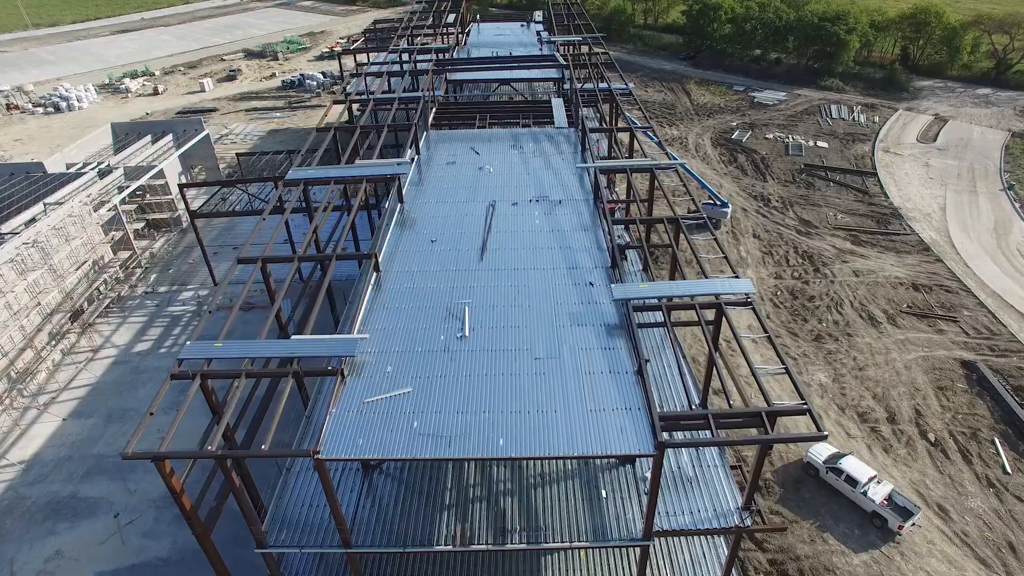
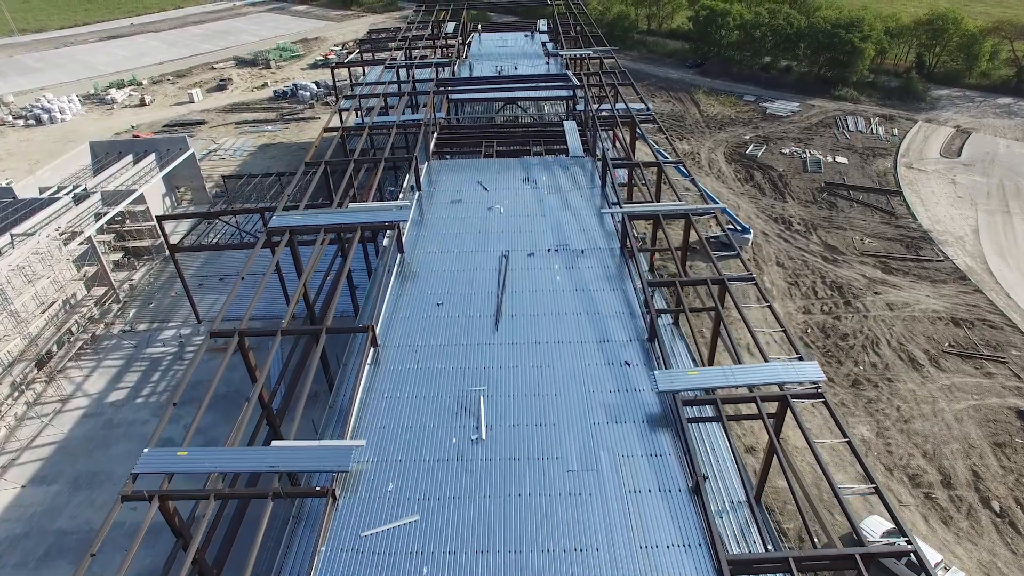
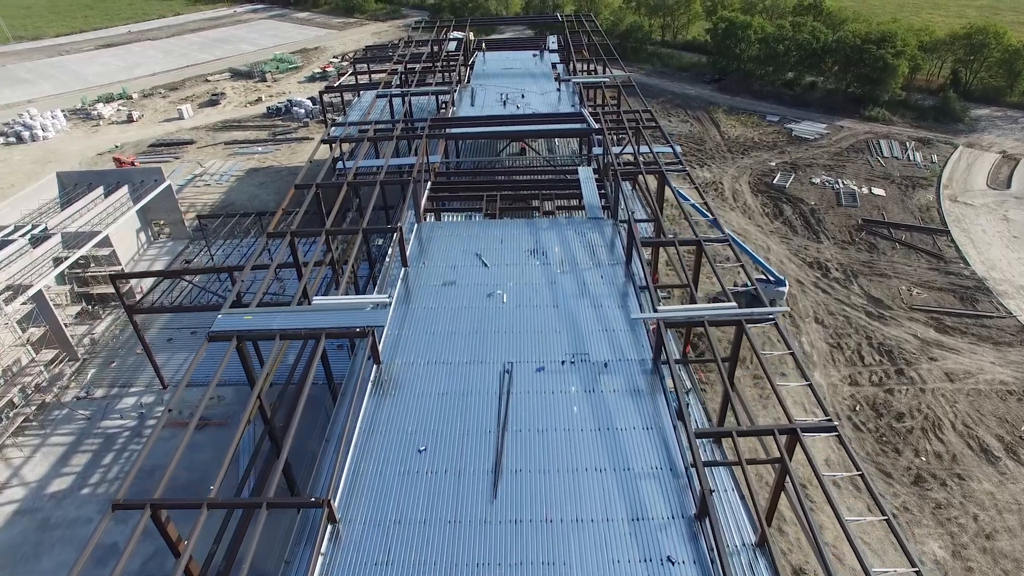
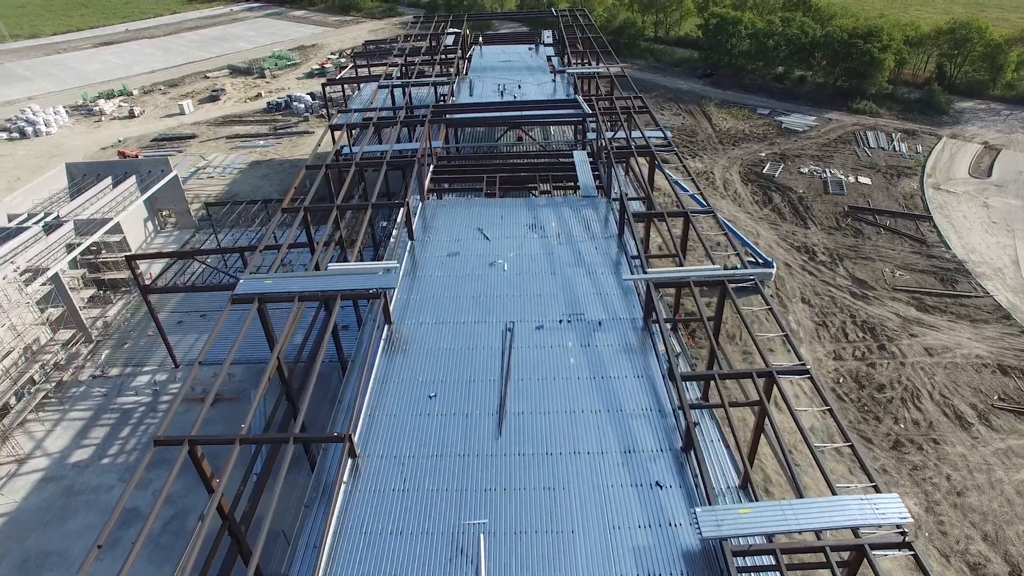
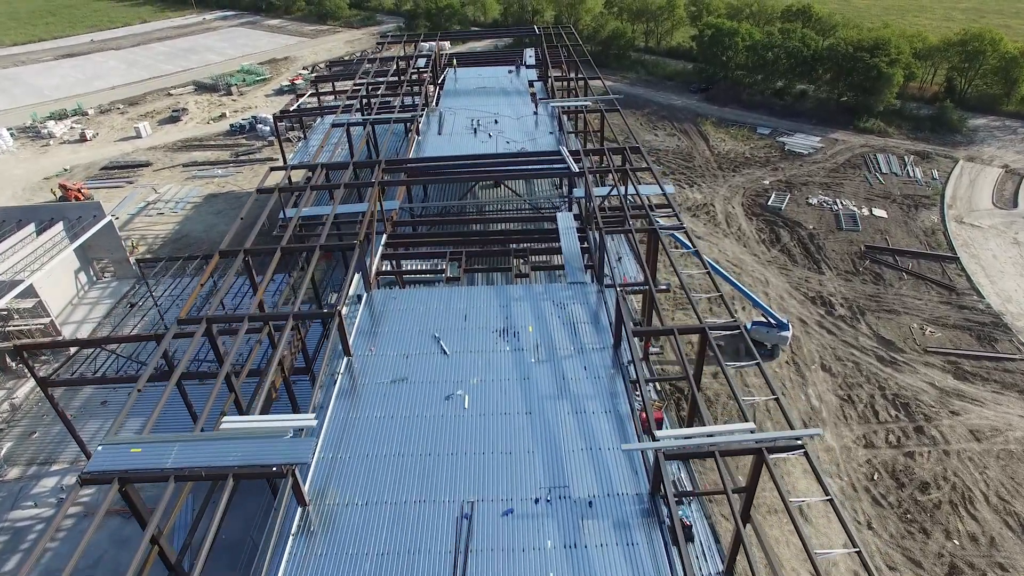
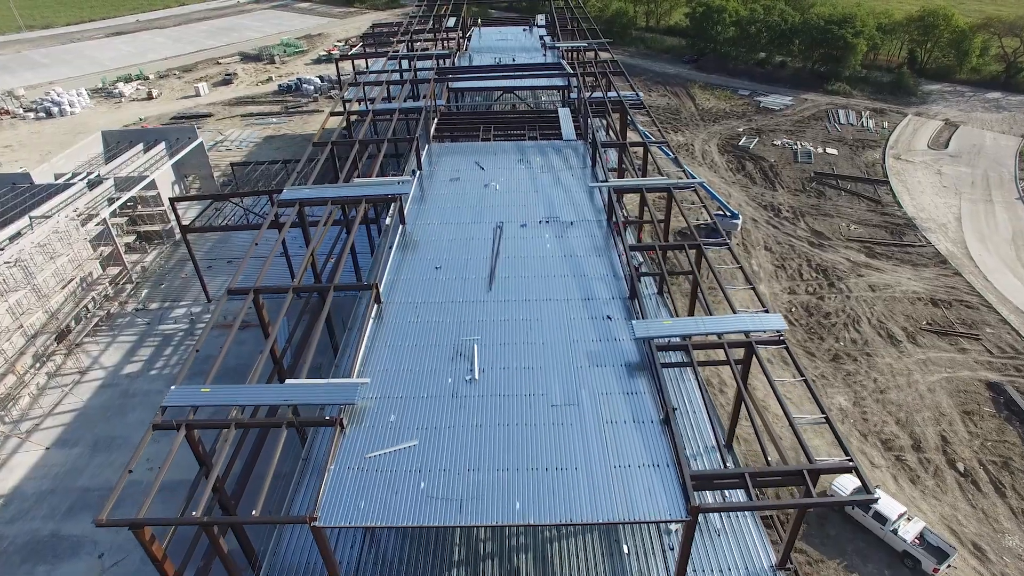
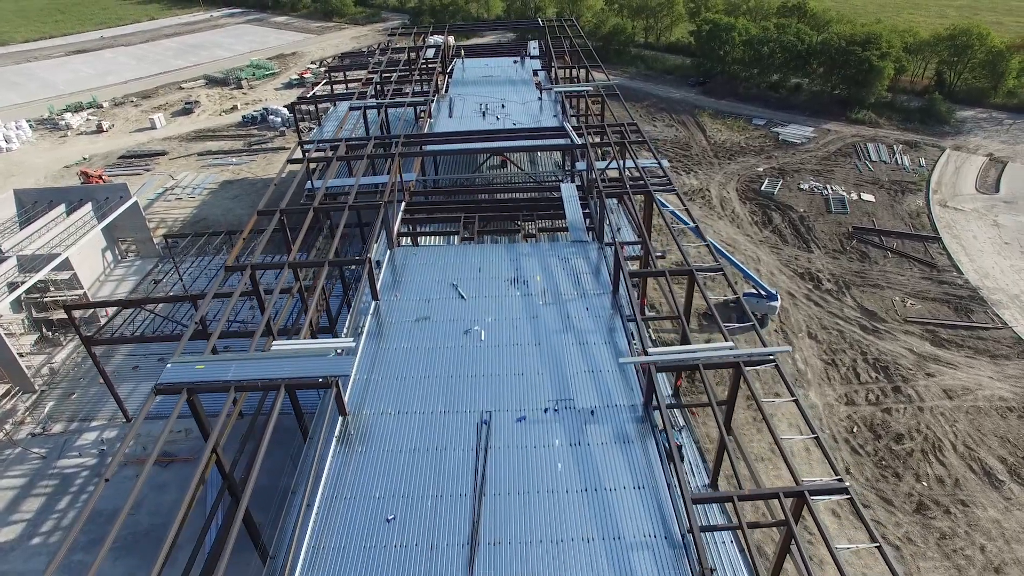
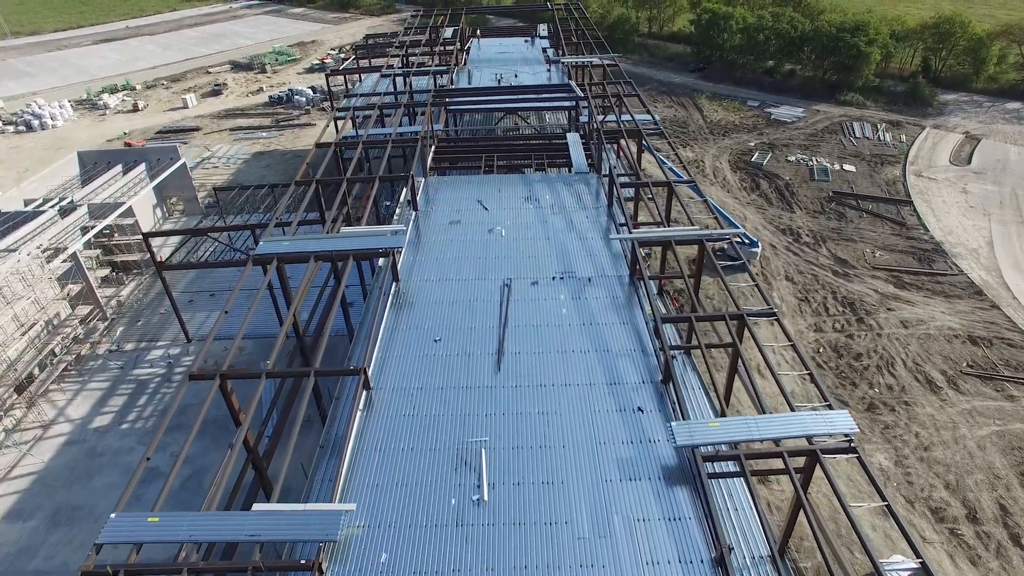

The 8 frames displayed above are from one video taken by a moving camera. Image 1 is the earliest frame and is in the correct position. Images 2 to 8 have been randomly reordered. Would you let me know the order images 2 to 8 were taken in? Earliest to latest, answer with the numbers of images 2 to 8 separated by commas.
6, 2, 8, 4, 3, 7, 5
